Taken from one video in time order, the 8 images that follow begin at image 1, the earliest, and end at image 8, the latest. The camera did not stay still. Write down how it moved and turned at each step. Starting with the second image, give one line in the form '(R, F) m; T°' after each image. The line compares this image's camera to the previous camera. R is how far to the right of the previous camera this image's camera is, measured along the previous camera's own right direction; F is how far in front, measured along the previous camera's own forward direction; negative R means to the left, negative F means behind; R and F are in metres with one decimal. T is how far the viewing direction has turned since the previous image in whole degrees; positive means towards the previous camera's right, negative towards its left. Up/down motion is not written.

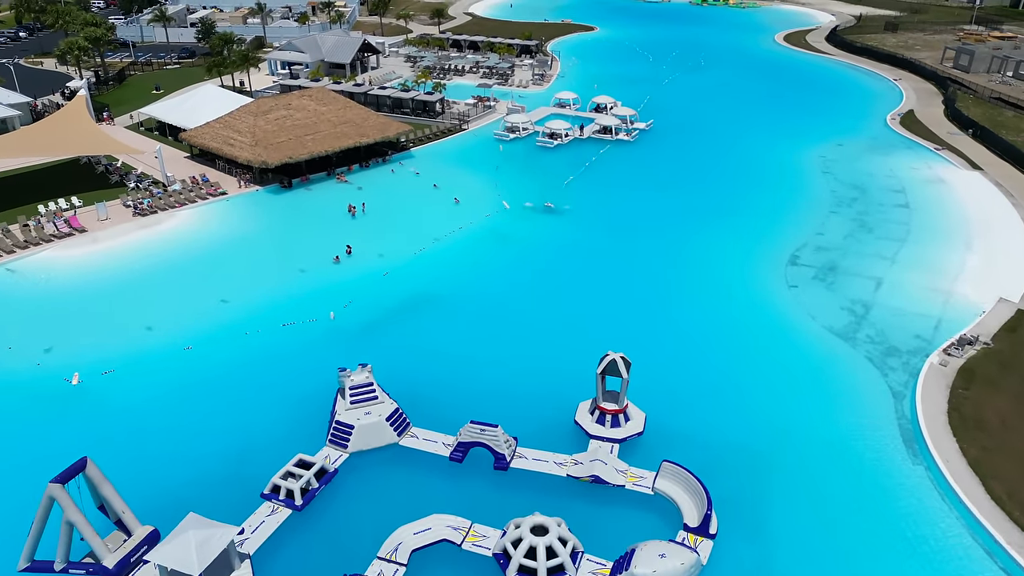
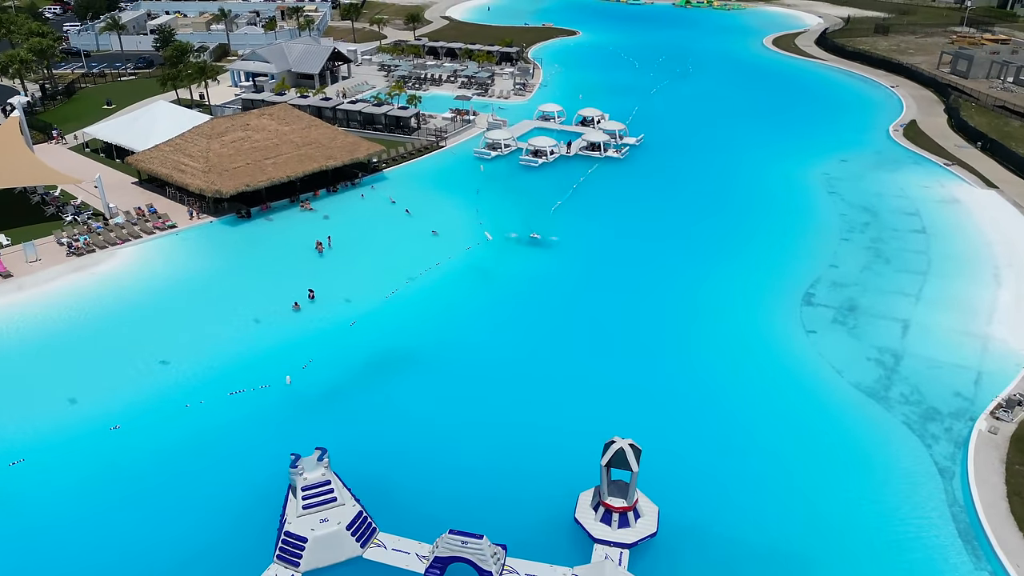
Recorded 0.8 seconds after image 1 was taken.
(-0.1, +4.3) m; +1°
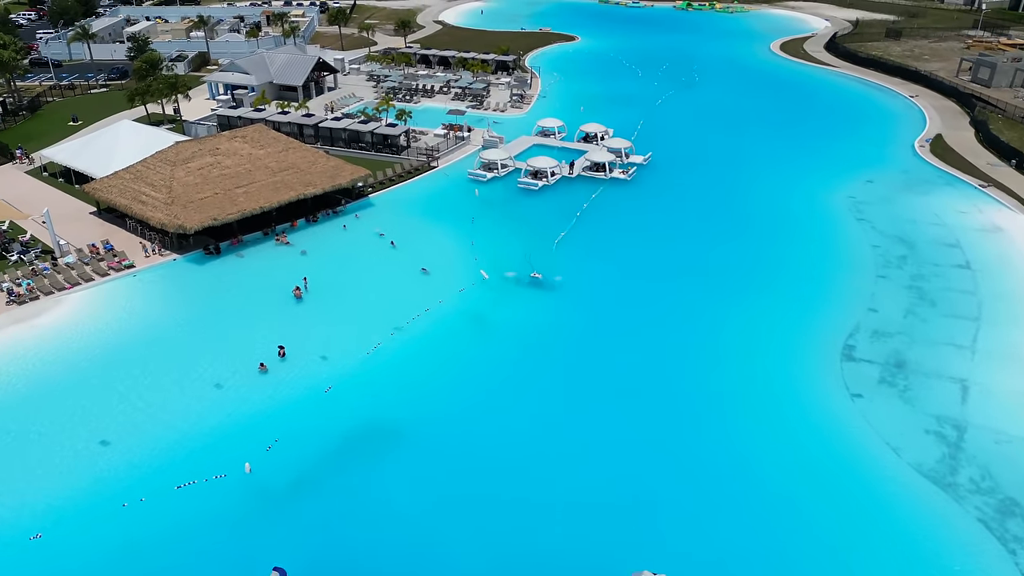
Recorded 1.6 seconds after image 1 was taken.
(-0.1, +4.4) m; 0°
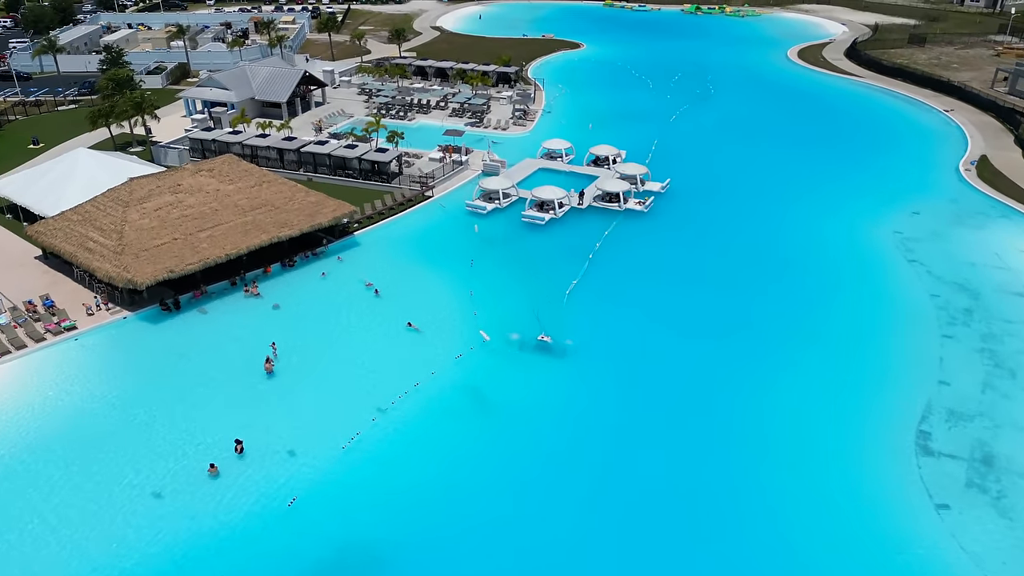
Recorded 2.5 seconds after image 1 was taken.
(-0.2, +5.3) m; 0°
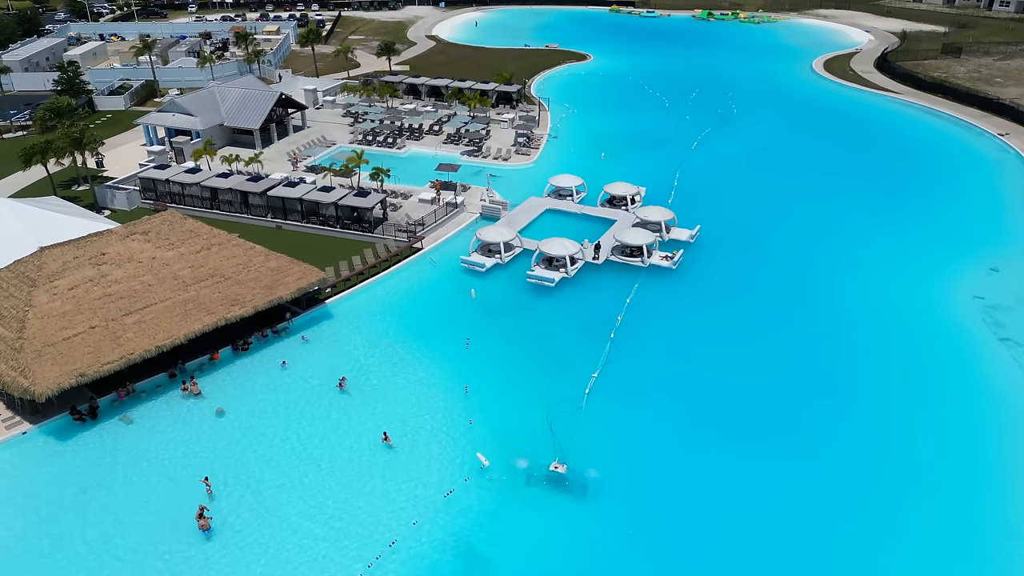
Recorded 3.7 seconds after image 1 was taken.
(-0.1, +7.1) m; 0°
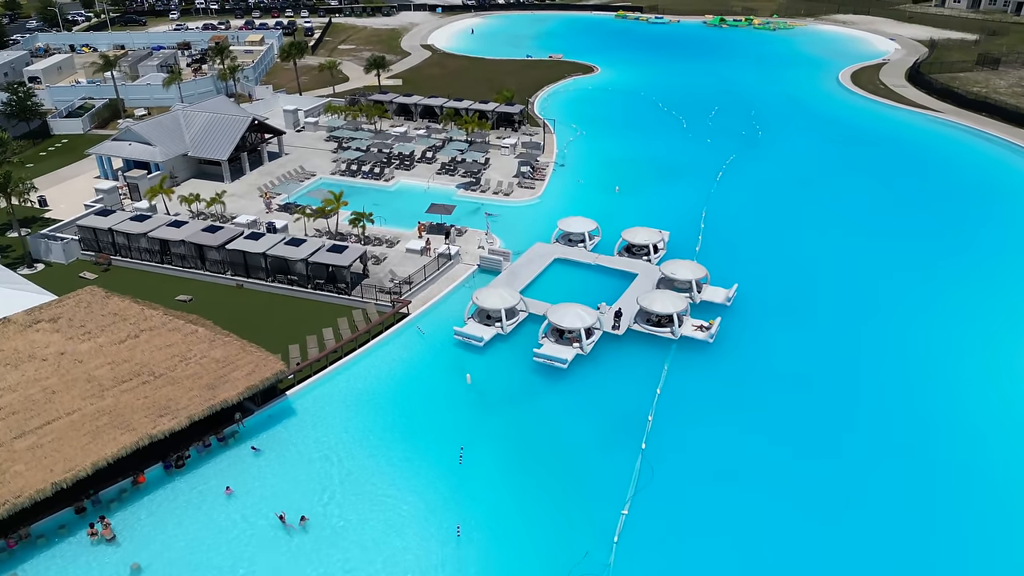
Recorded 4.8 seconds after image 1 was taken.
(-0.2, +6.4) m; 0°
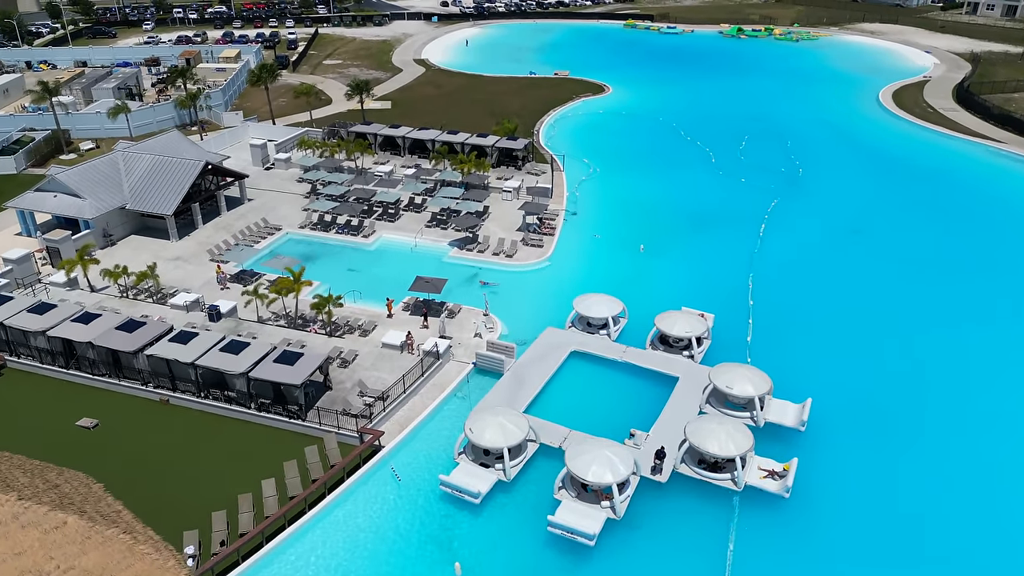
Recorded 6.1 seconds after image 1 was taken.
(-0.2, +8.2) m; 0°
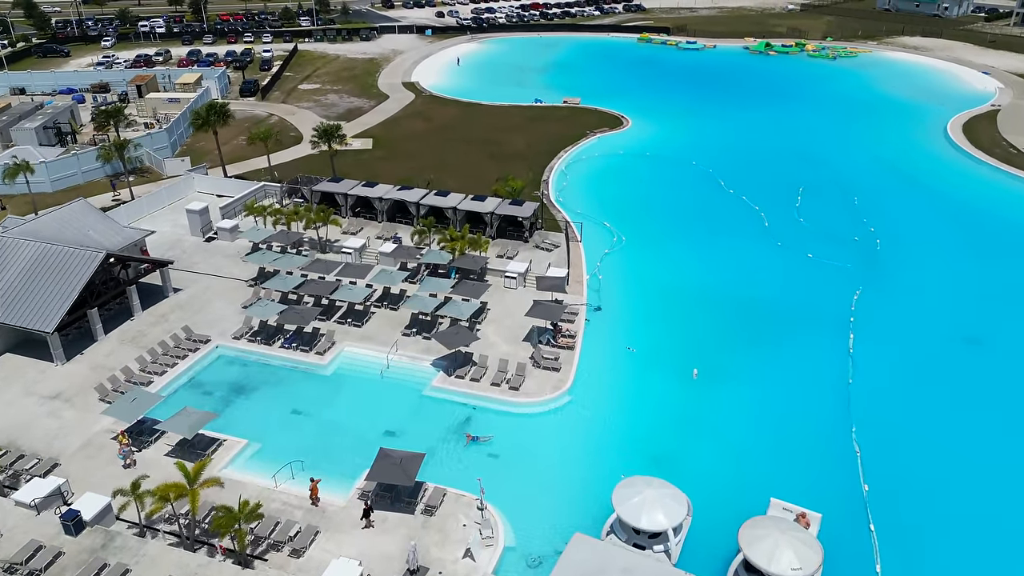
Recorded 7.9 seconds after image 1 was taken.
(-0.2, +10.7) m; 0°
